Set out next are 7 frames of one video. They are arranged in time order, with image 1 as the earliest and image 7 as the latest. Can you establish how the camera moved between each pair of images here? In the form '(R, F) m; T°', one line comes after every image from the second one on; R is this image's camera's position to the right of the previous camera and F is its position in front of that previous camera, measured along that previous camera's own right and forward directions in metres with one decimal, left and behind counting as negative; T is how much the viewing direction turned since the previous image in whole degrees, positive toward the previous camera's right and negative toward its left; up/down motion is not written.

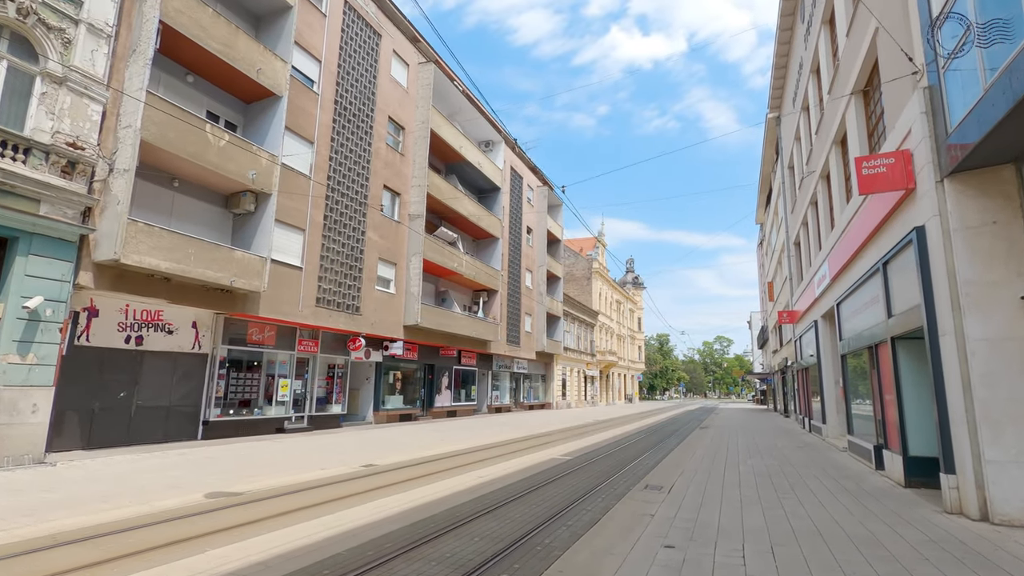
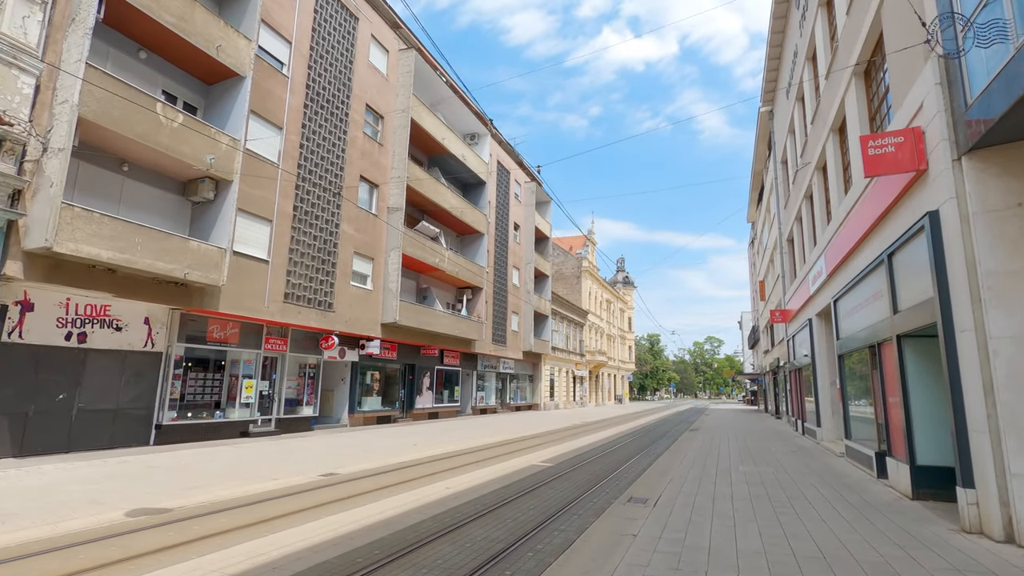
(+0.3, +0.9) m; +1°
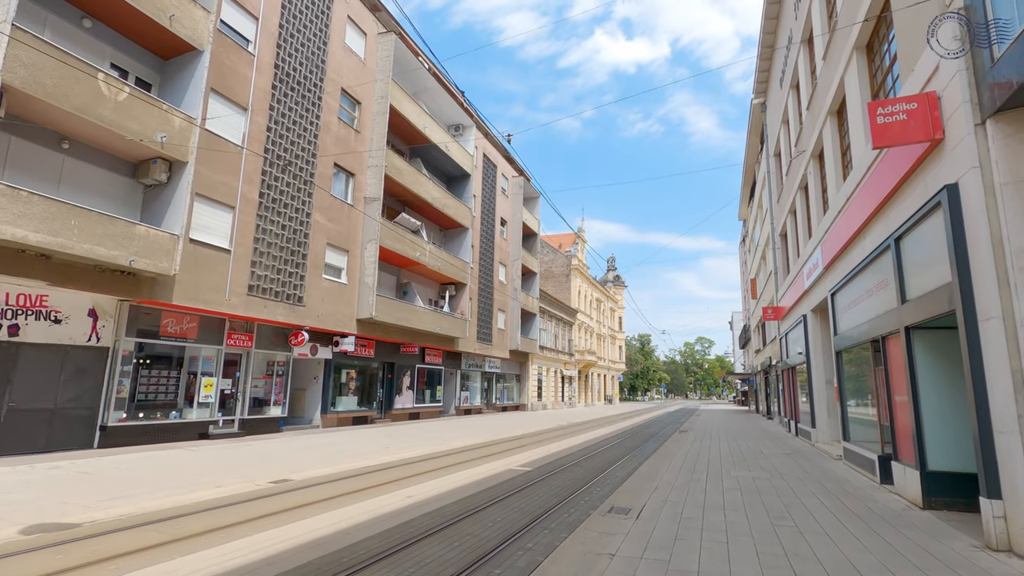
(+0.3, +0.9) m; +1°
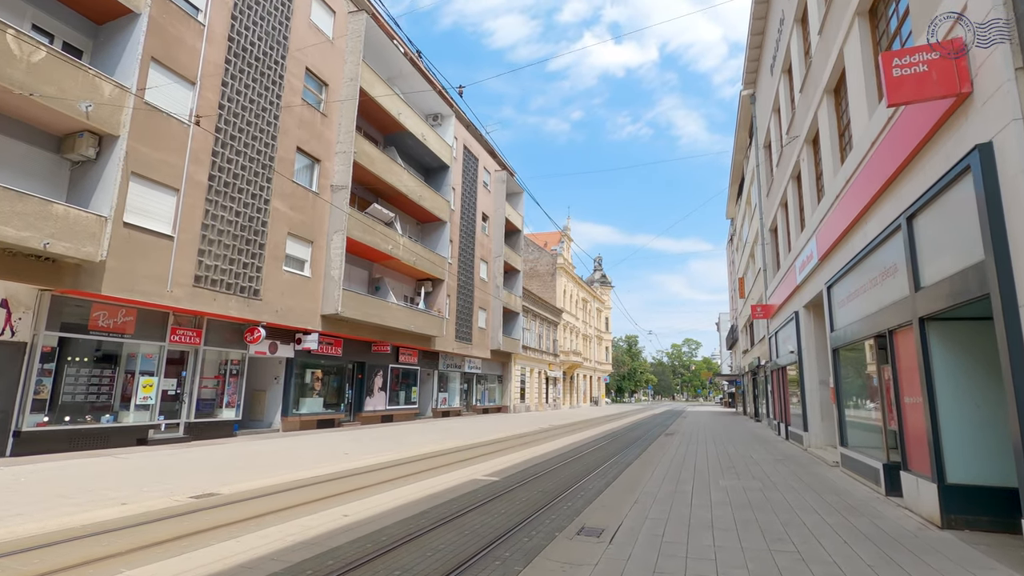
(+0.4, +1.1) m; +1°
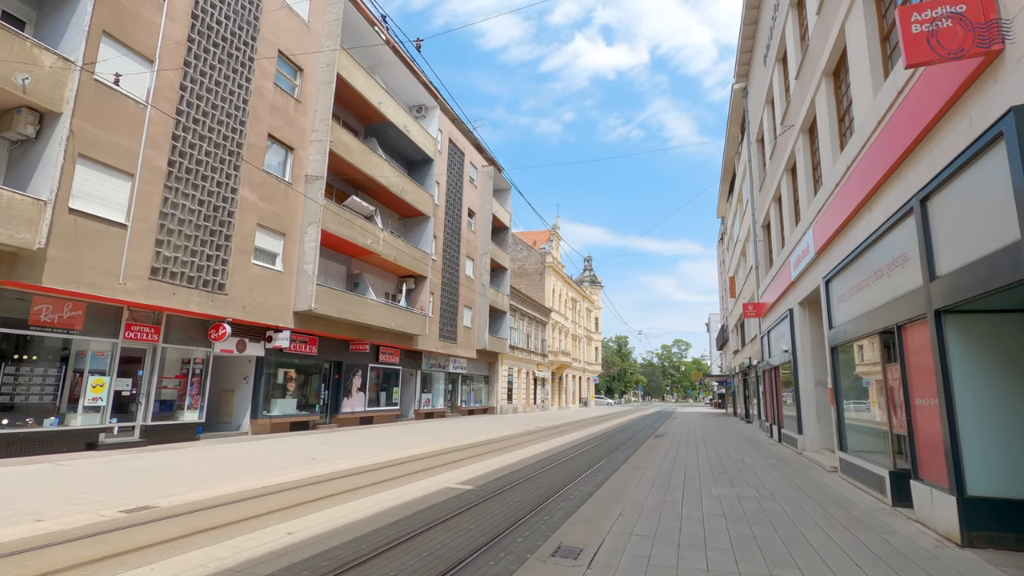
(+0.2, +0.8) m; +1°
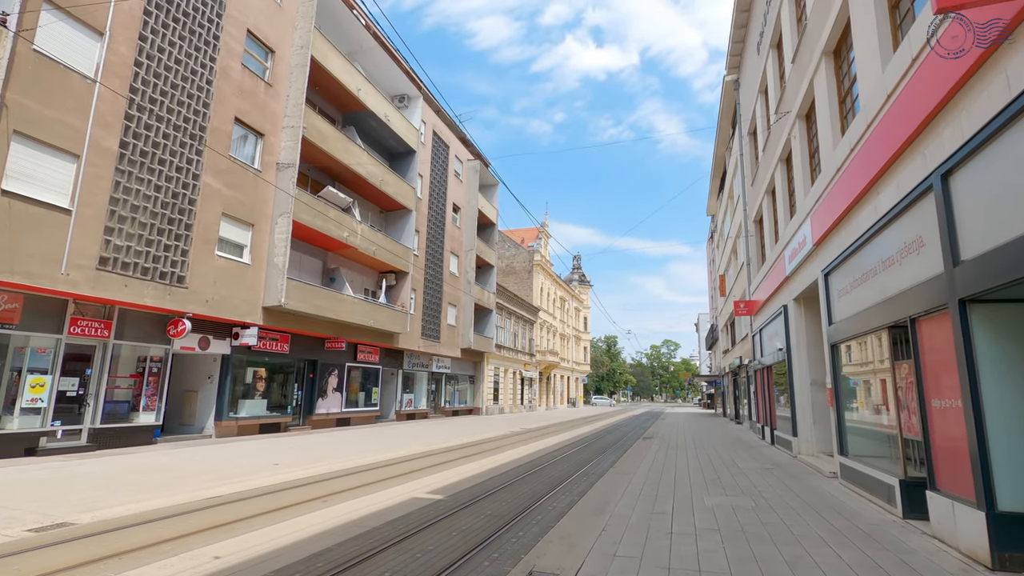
(+0.2, +0.8) m; +1°
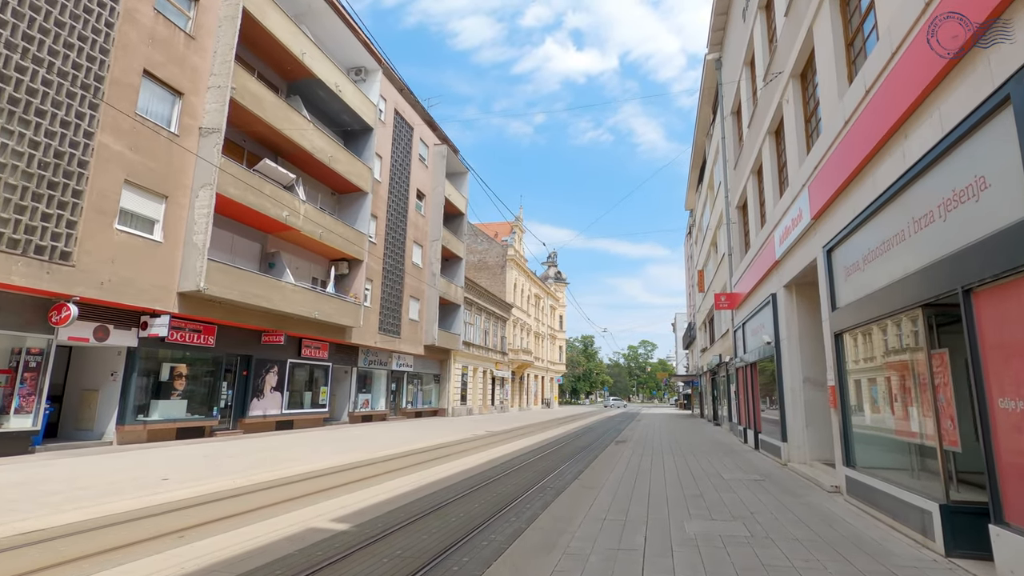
(+0.6, +1.8) m; +2°
